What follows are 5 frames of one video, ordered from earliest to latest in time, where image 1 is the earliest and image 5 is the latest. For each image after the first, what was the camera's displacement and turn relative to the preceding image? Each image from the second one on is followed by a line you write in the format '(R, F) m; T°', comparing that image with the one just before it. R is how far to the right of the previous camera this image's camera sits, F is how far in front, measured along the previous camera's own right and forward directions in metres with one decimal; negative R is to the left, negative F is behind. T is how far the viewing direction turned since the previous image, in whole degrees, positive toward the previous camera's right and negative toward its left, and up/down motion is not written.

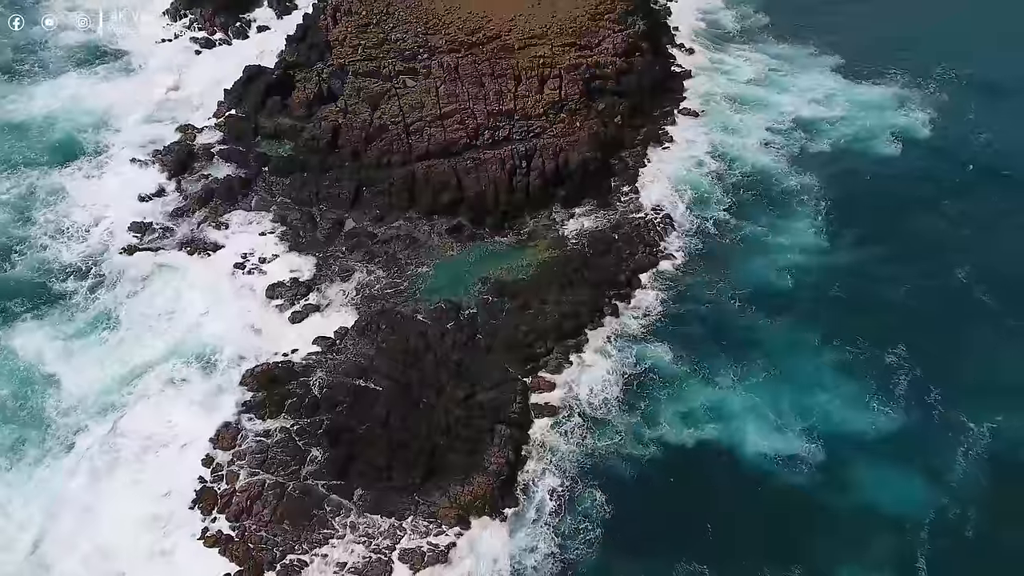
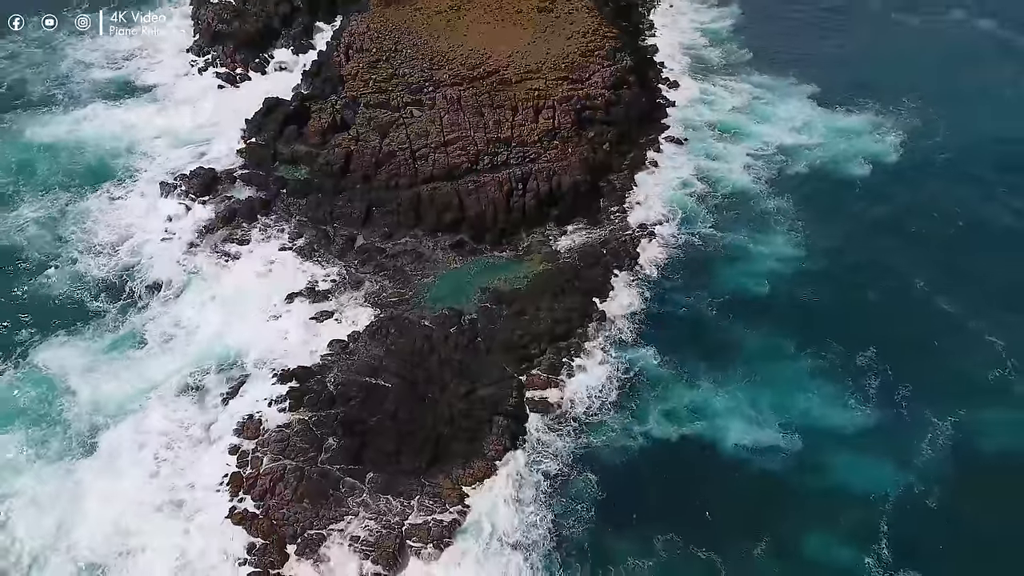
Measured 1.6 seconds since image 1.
(+0.2, -3.5) m; 0°
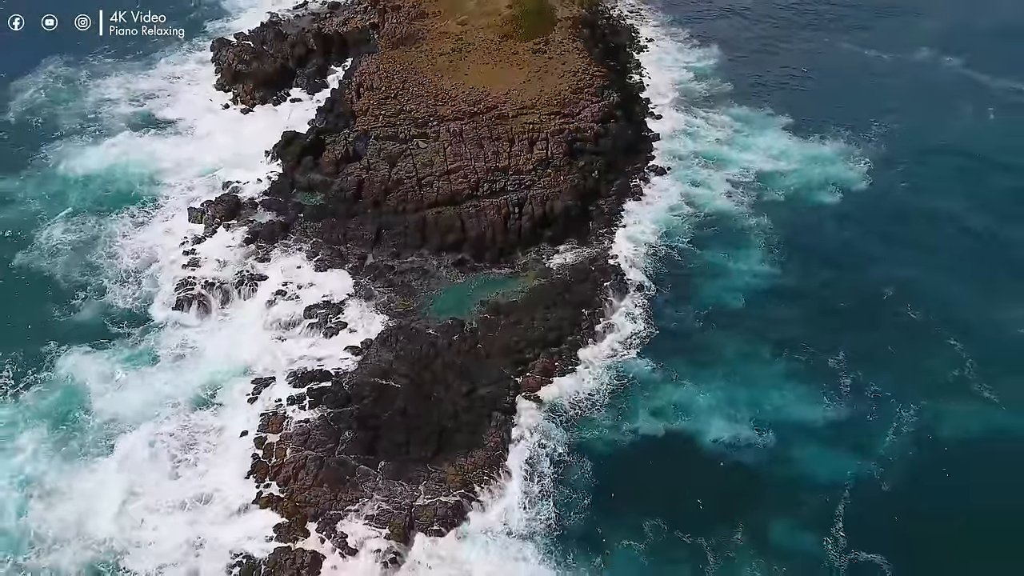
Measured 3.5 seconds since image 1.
(+0.2, -4.1) m; 0°
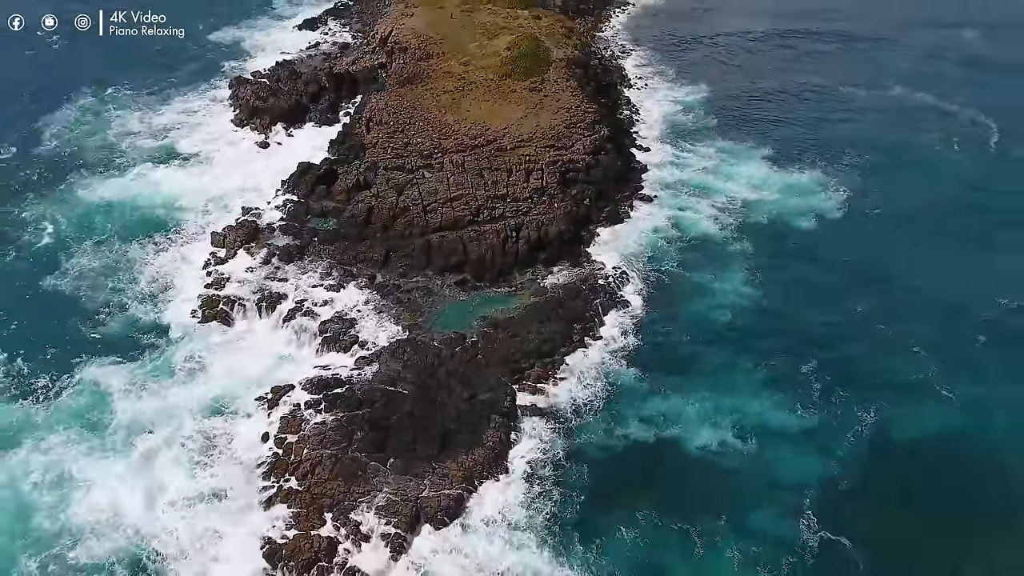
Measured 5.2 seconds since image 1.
(+0.1, -4.0) m; 0°
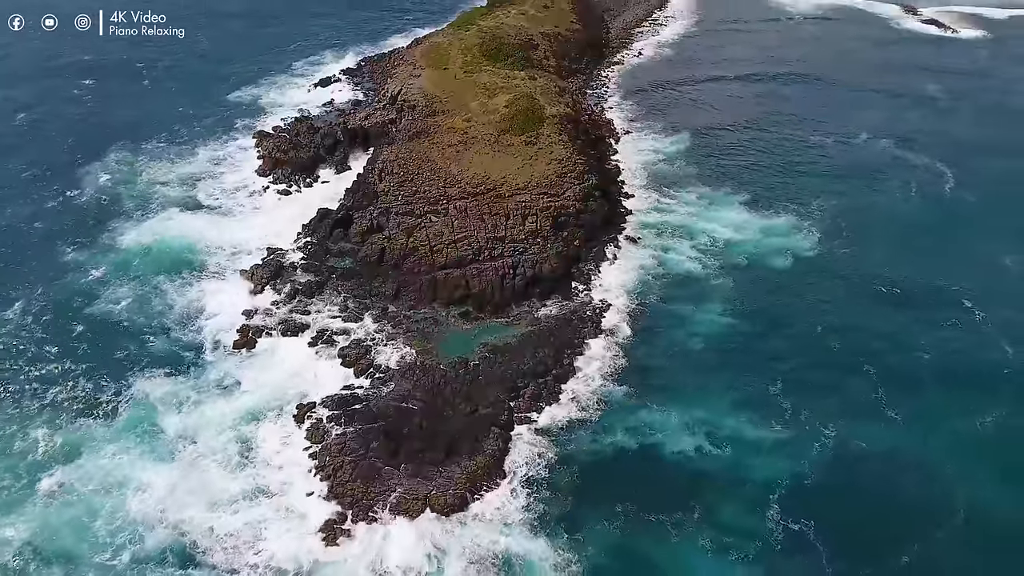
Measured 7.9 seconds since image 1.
(+0.2, -6.2) m; 0°
